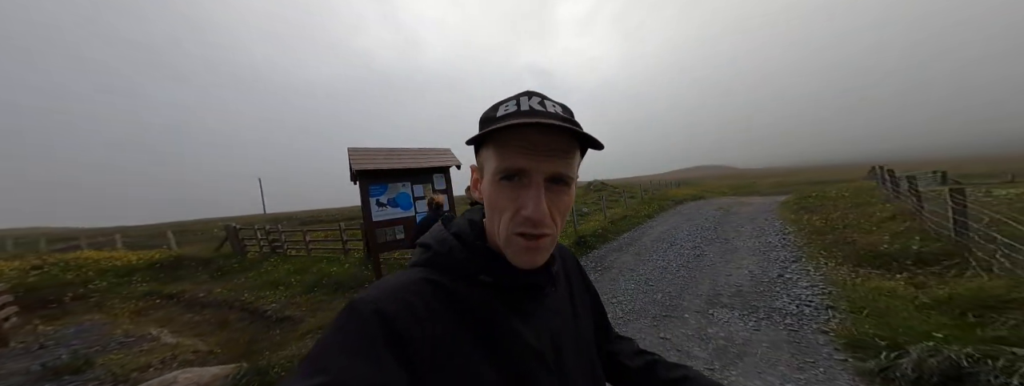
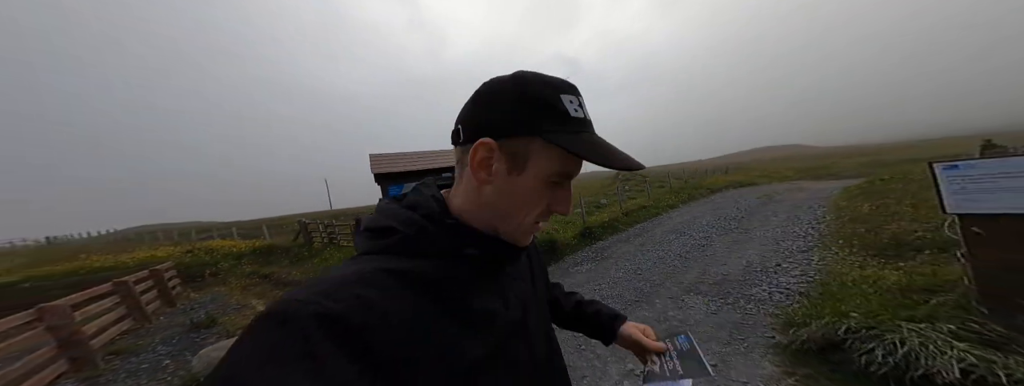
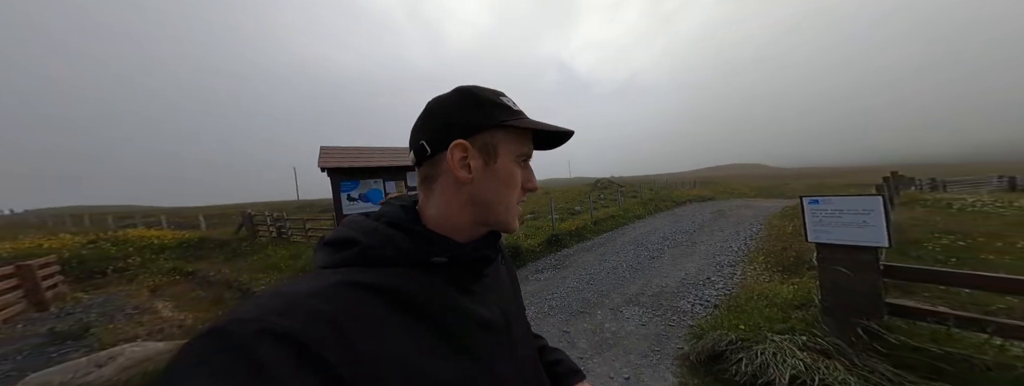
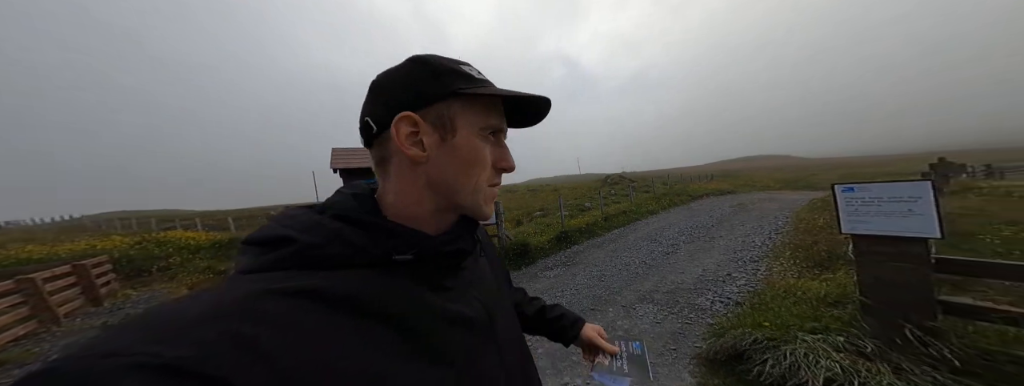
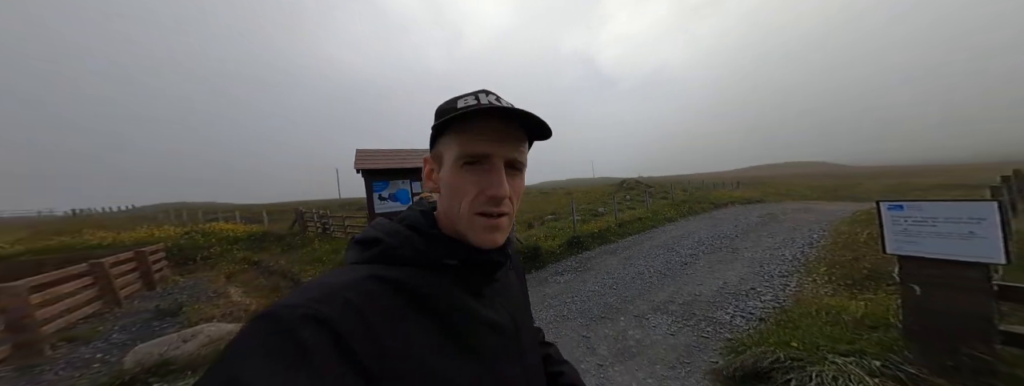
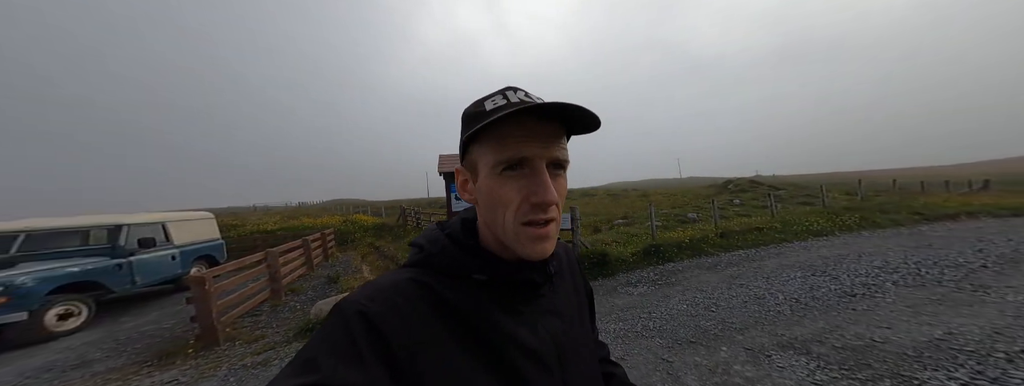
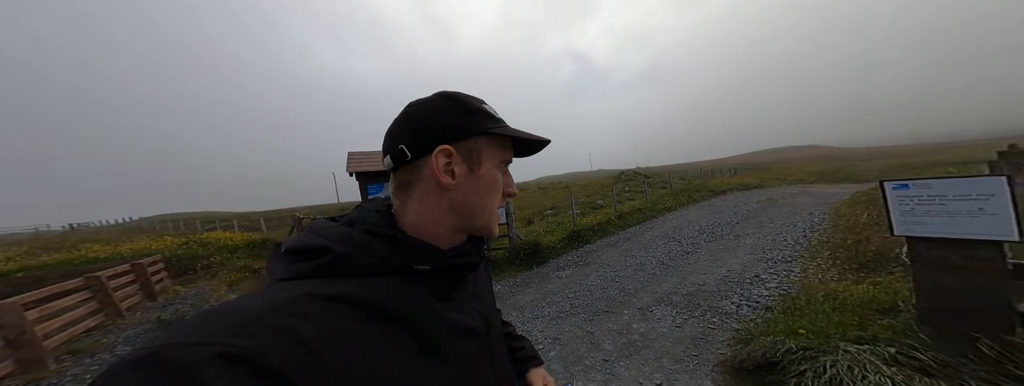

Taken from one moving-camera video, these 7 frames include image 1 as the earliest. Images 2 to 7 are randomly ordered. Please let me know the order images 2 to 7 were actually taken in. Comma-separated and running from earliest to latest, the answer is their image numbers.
2, 7, 4, 3, 5, 6
